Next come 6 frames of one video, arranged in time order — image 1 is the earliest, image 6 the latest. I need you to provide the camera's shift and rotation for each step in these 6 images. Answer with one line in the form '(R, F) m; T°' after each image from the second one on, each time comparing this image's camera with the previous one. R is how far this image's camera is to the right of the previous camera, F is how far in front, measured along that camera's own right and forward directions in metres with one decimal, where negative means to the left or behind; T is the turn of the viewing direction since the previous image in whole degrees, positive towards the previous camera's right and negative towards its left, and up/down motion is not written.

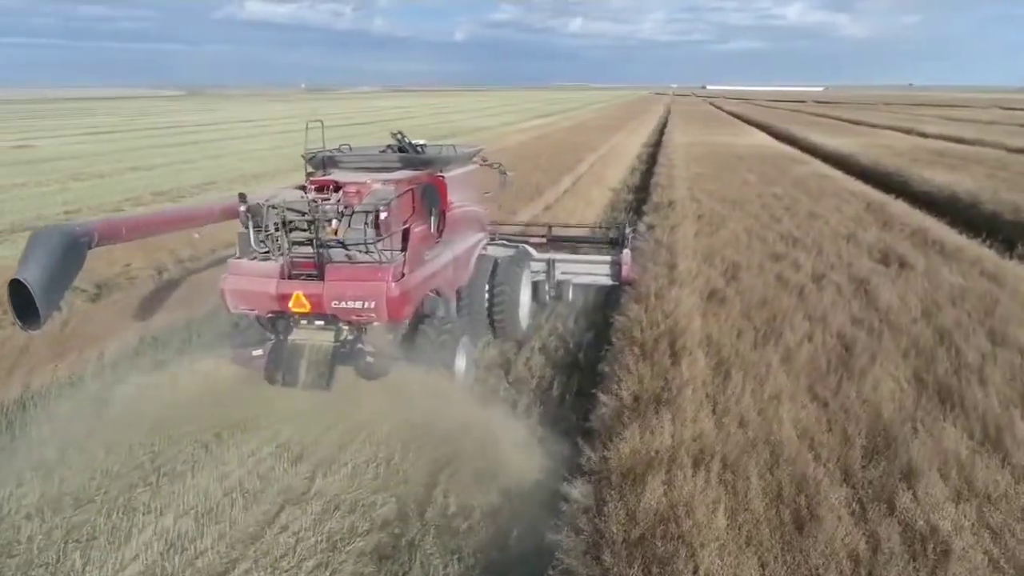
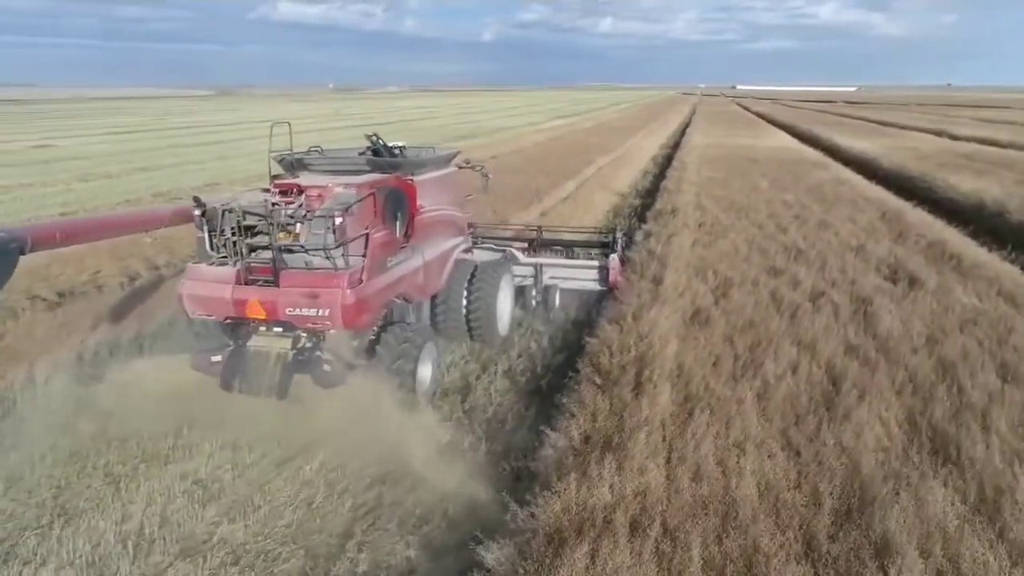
(+0.7, +0.7) m; -2°
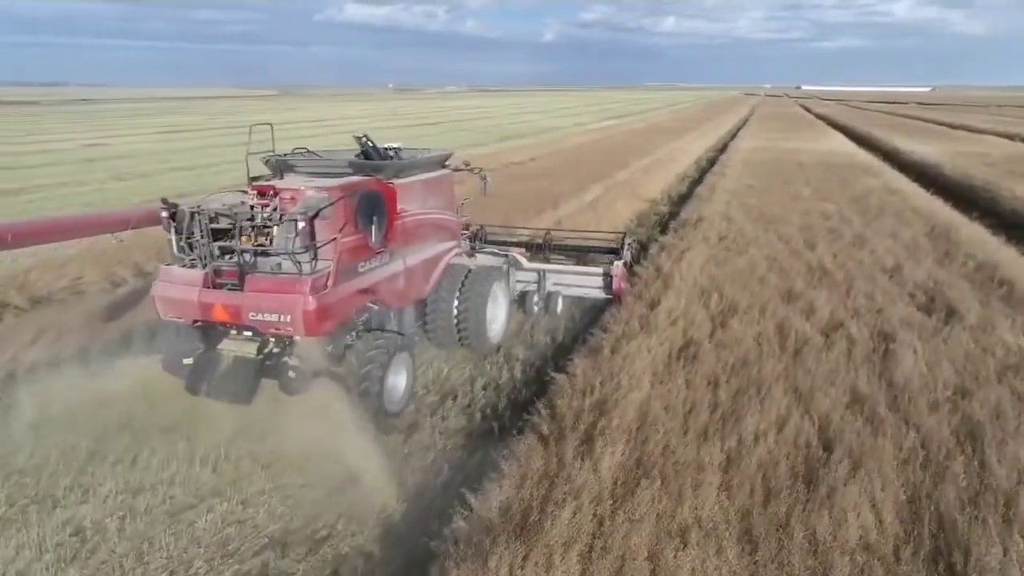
(+0.9, +1.0) m; -4°
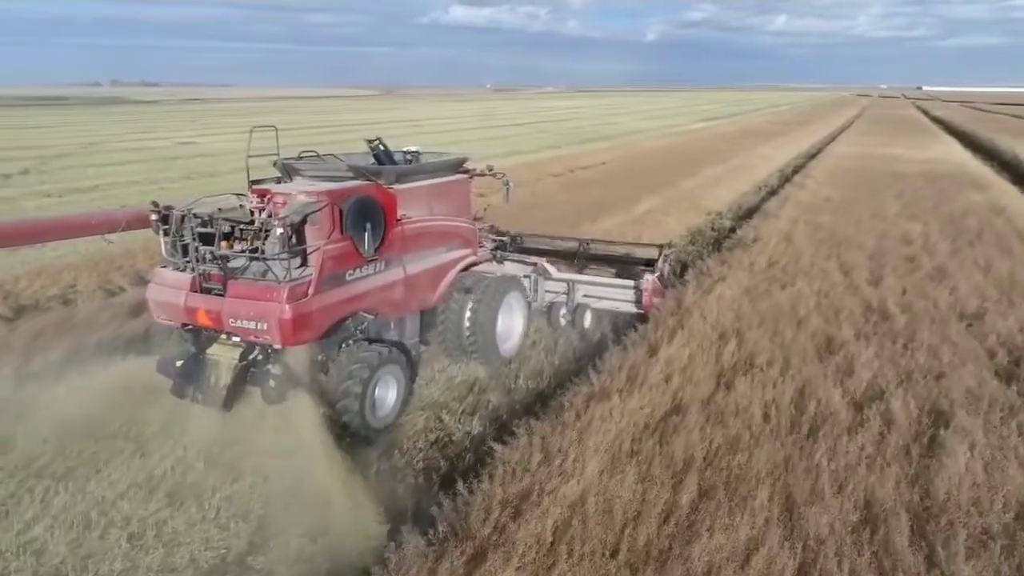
(+1.2, +1.4) m; -7°
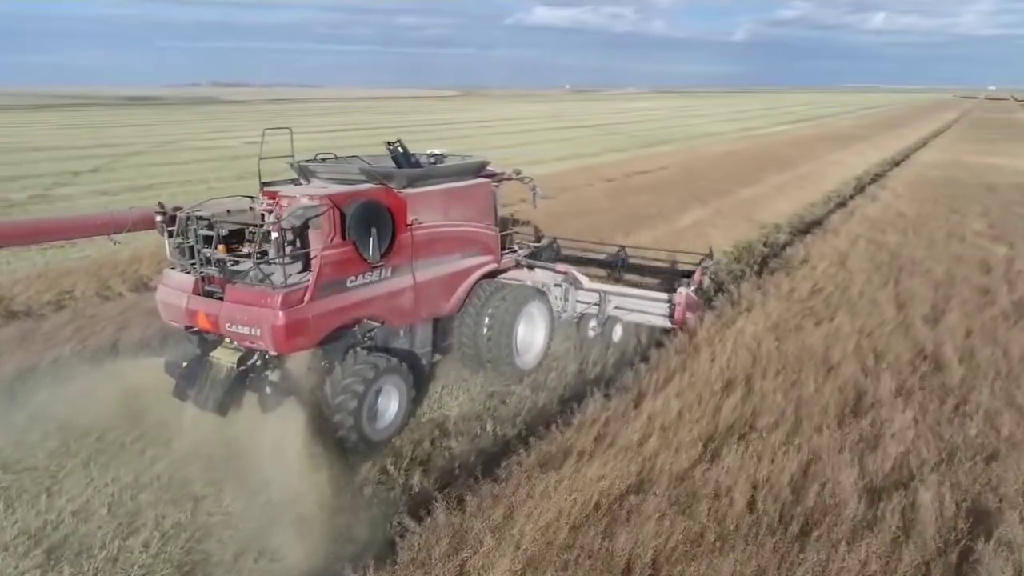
(+1.0, +1.0) m; -6°
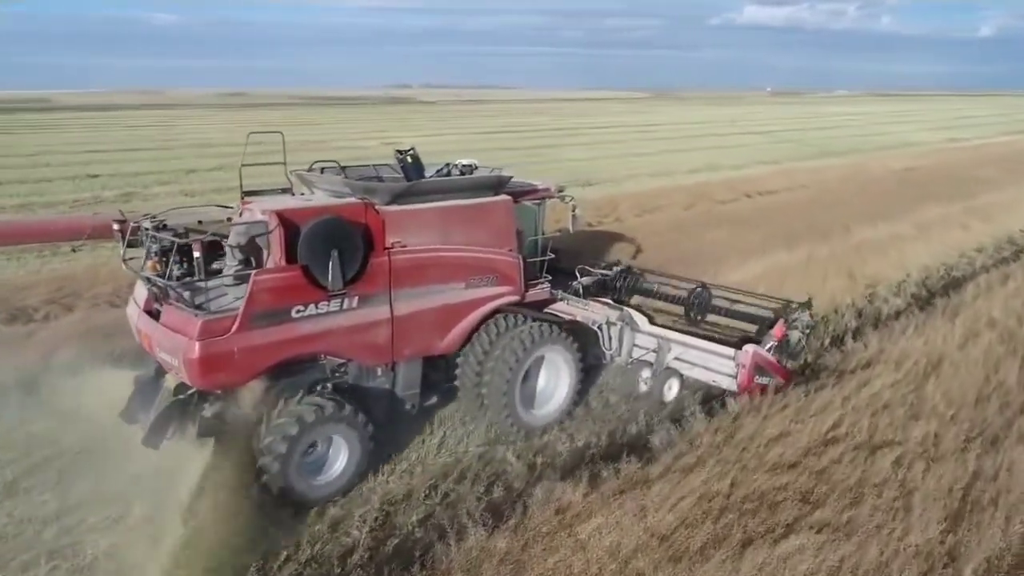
(+3.0, +3.6) m; -15°
